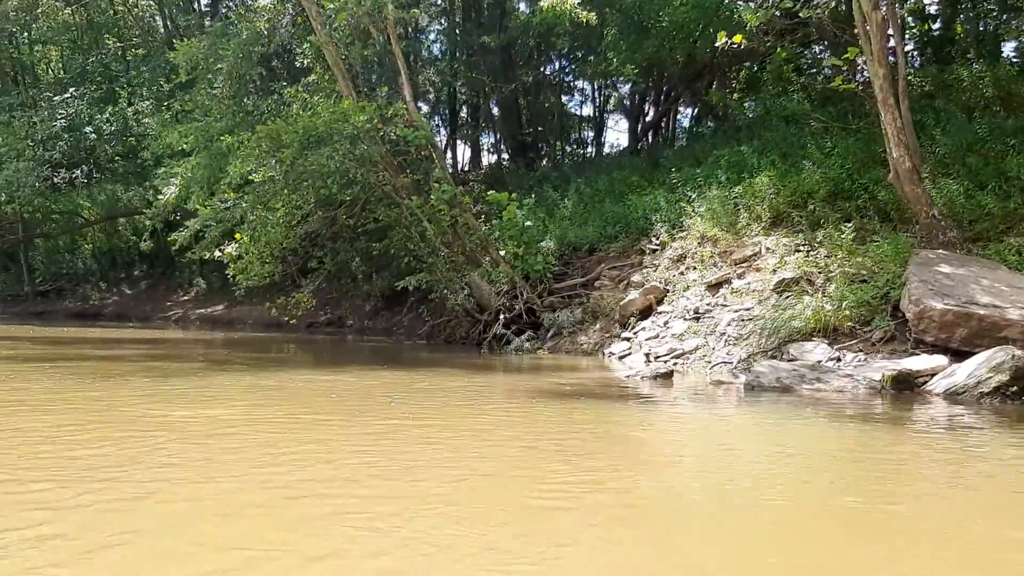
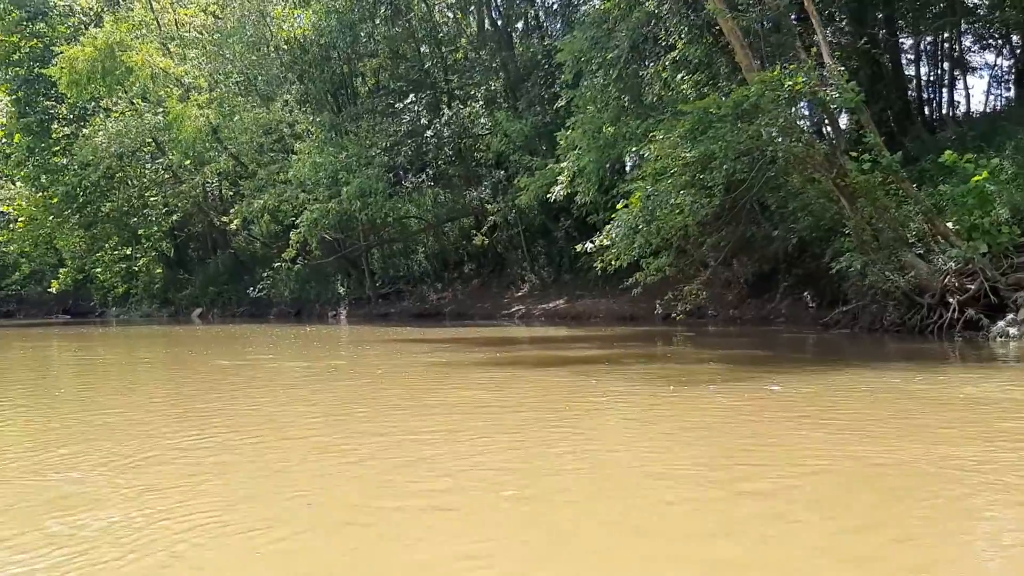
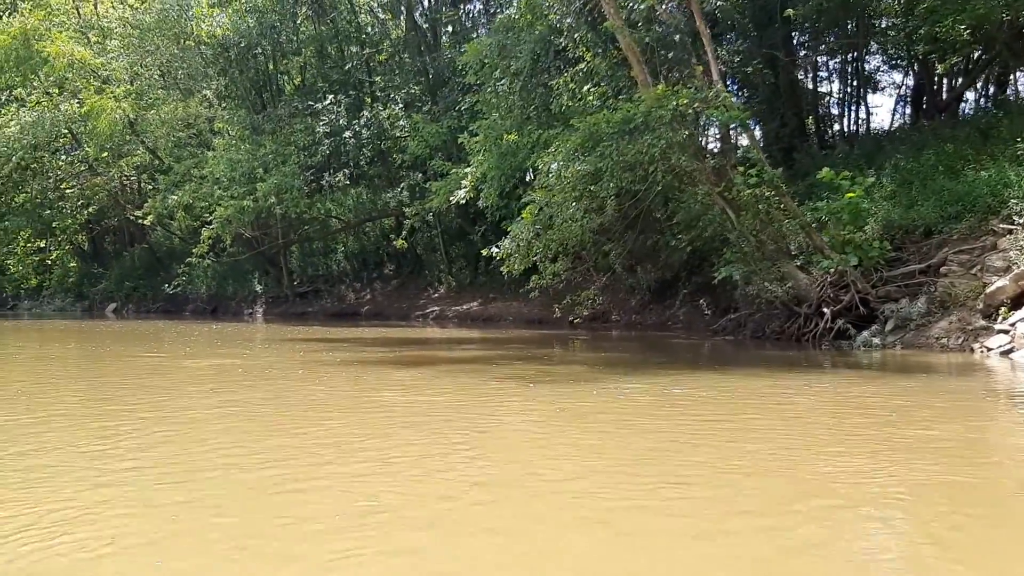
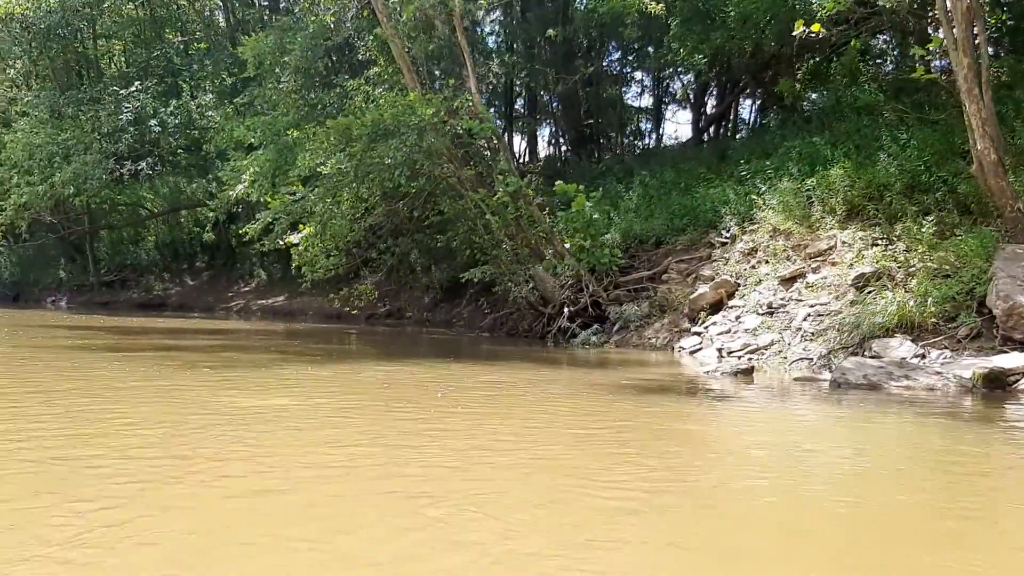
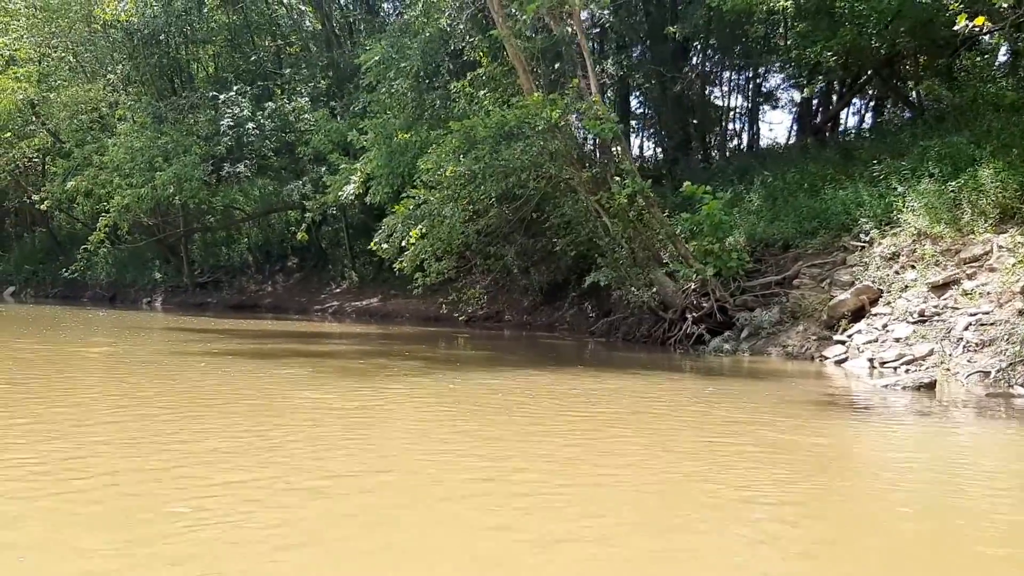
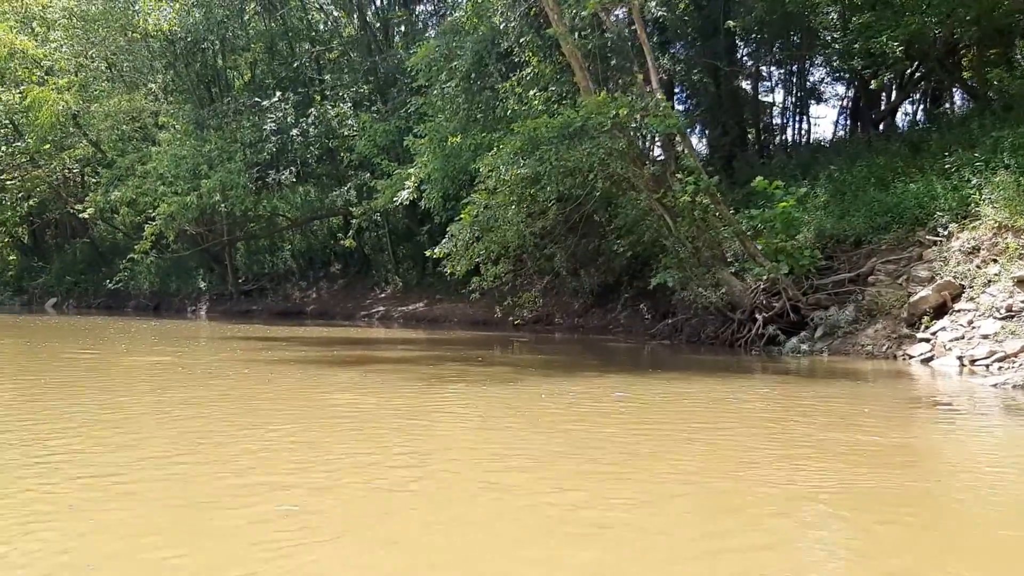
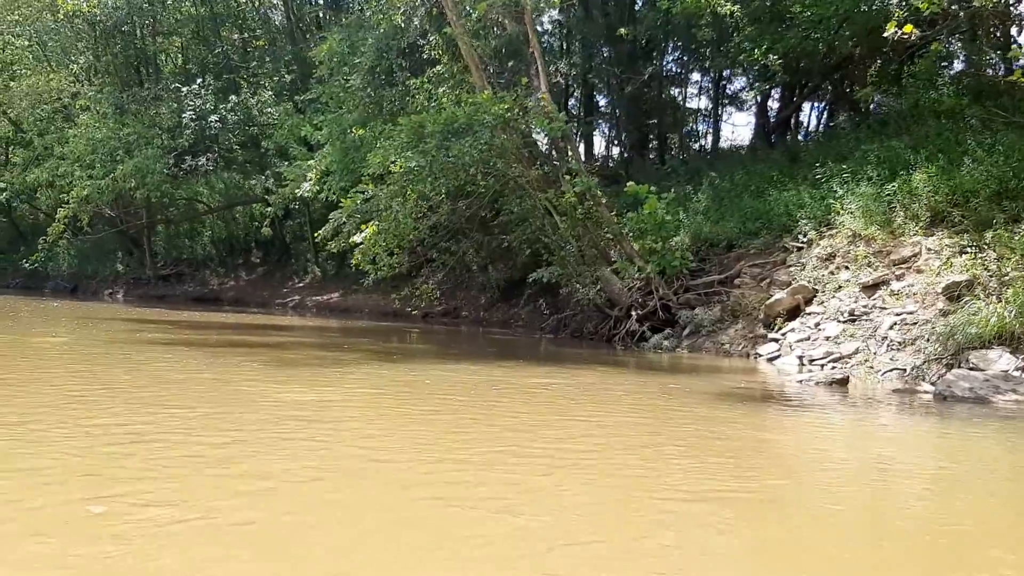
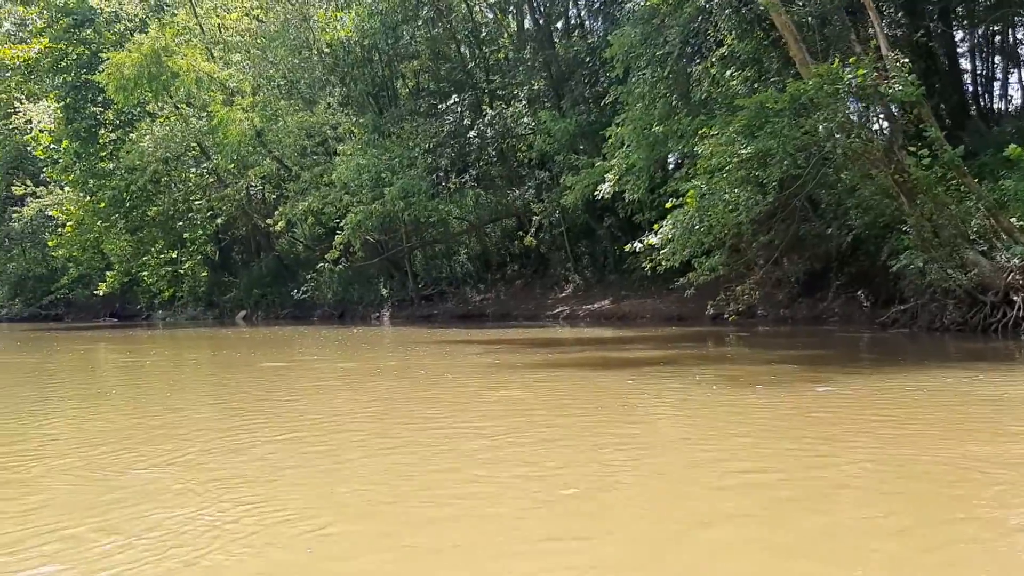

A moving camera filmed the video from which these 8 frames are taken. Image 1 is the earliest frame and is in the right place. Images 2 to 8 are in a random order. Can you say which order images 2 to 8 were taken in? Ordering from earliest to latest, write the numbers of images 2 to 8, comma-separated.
4, 7, 5, 6, 3, 2, 8
